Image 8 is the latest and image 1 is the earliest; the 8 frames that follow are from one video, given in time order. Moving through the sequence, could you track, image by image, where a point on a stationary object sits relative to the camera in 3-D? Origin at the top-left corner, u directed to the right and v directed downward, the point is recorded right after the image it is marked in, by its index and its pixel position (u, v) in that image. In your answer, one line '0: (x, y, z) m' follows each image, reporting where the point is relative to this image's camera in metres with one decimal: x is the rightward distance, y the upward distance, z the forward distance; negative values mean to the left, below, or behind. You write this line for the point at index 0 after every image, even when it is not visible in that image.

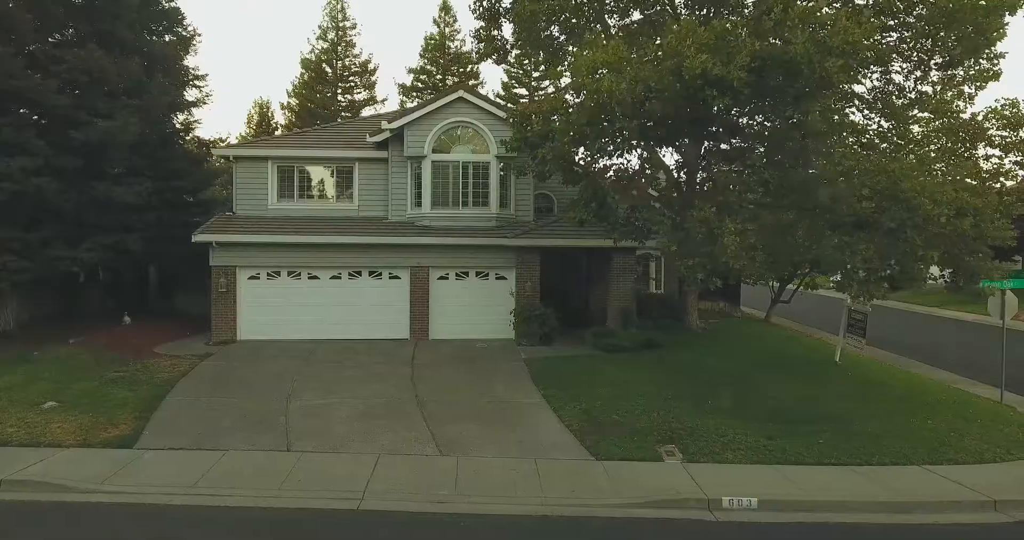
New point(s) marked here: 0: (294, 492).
0: (-2.4, -2.5, +8.2) m
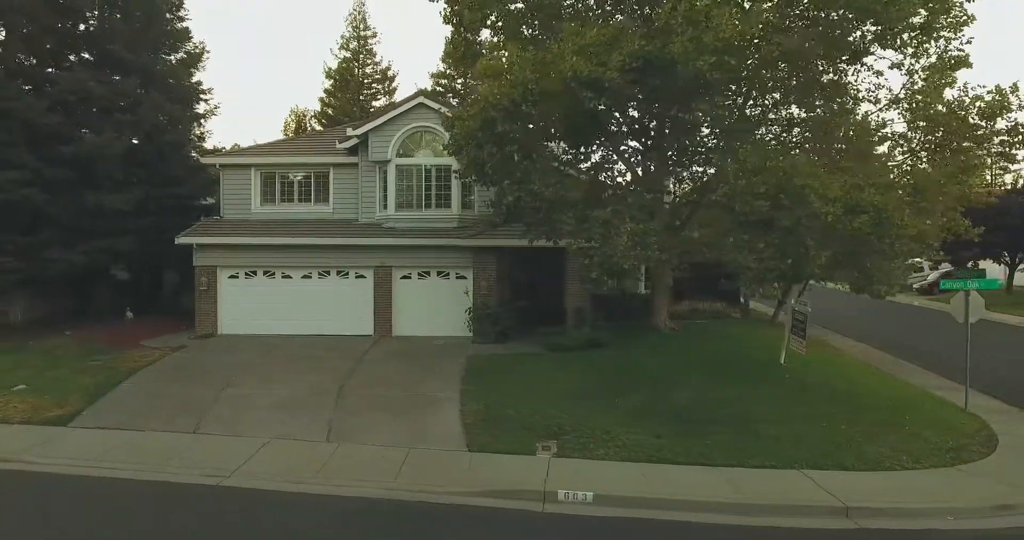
0: (-4.2, -2.5, +9.1) m
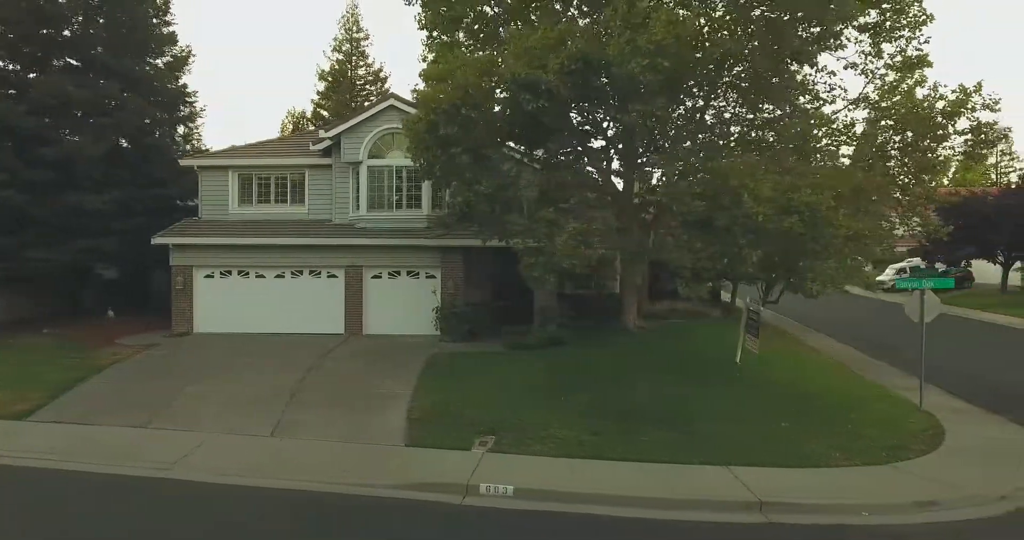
0: (-5.0, -2.5, +9.5) m
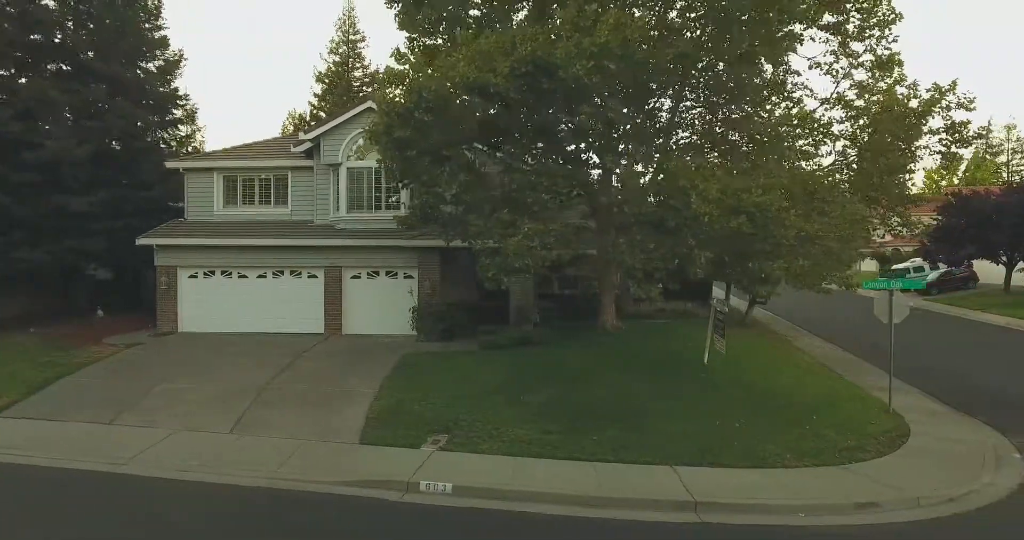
0: (-5.7, -2.5, +9.7) m
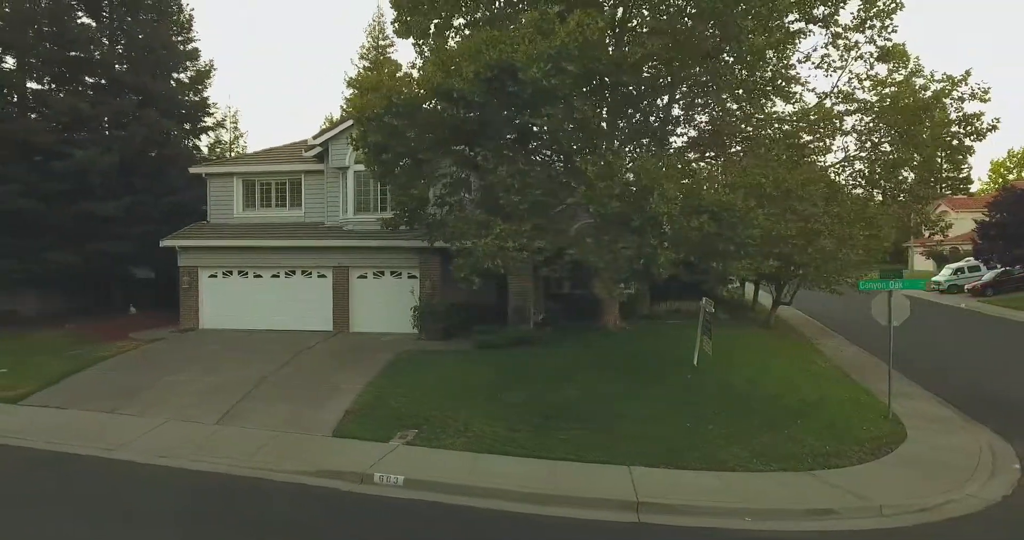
0: (-6.2, -2.5, +10.5) m
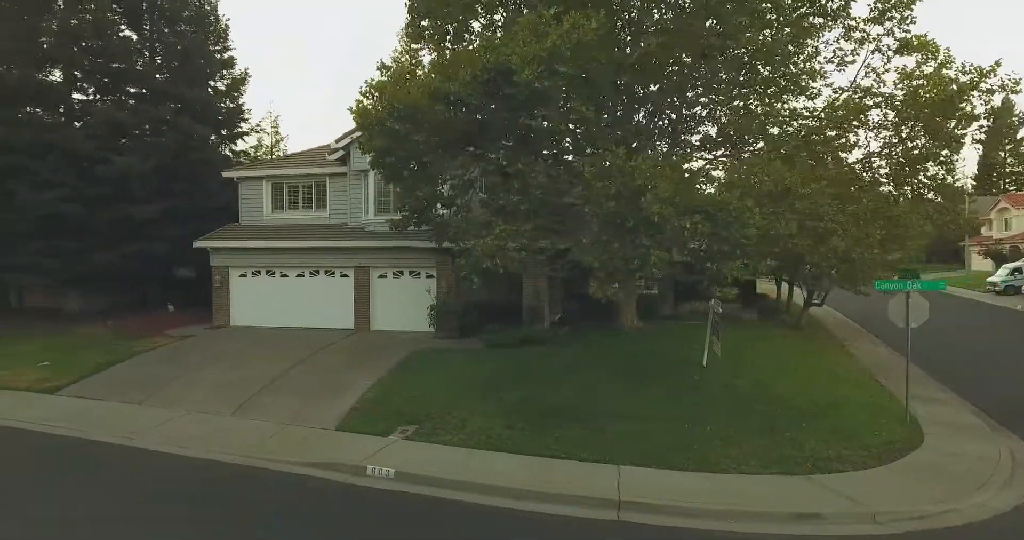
0: (-6.3, -2.5, +11.1) m
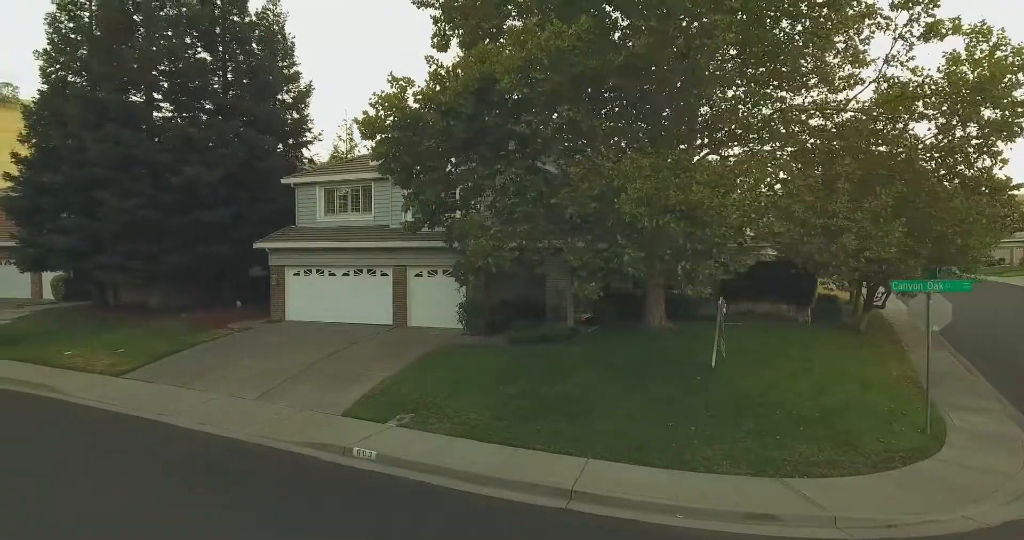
0: (-6.3, -2.4, +12.4) m
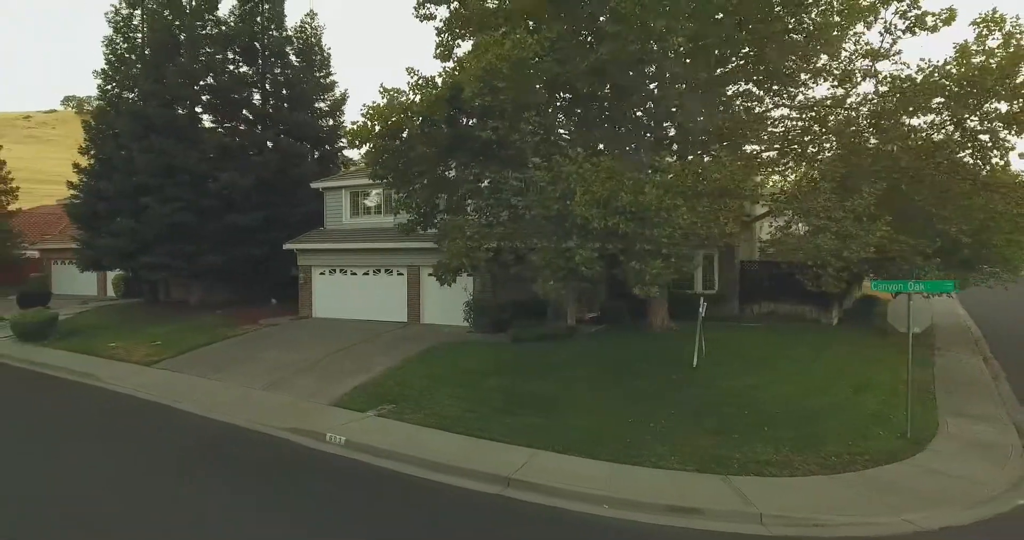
0: (-6.6, -2.4, +13.6) m
